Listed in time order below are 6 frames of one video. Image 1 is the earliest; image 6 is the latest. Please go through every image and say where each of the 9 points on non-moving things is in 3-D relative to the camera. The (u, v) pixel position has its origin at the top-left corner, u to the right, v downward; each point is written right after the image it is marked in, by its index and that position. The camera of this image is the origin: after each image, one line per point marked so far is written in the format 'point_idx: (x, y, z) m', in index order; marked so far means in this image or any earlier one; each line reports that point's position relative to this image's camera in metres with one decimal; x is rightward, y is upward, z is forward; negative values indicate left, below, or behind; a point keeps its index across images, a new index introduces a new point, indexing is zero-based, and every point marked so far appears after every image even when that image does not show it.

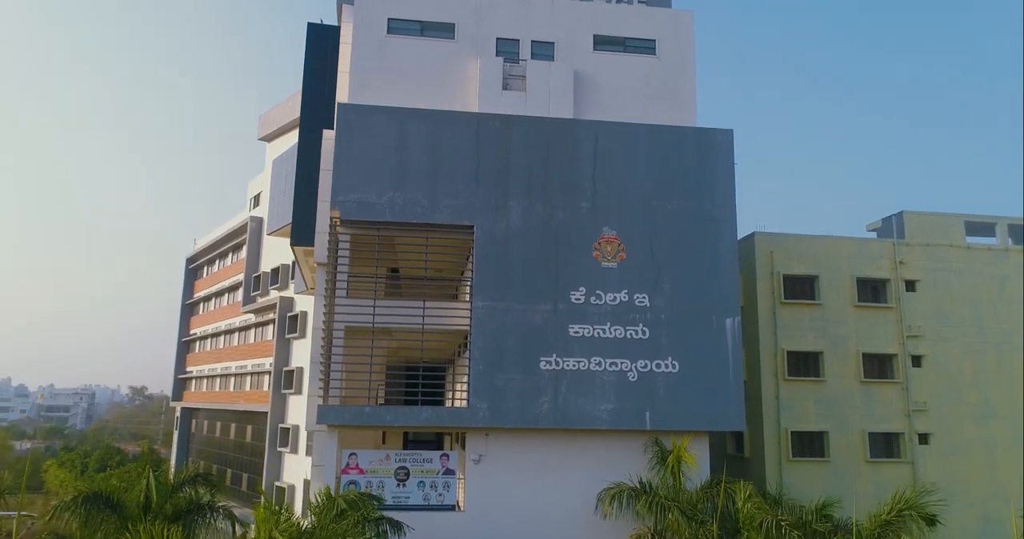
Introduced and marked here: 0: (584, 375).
0: (+1.7, -2.4, +15.5) m
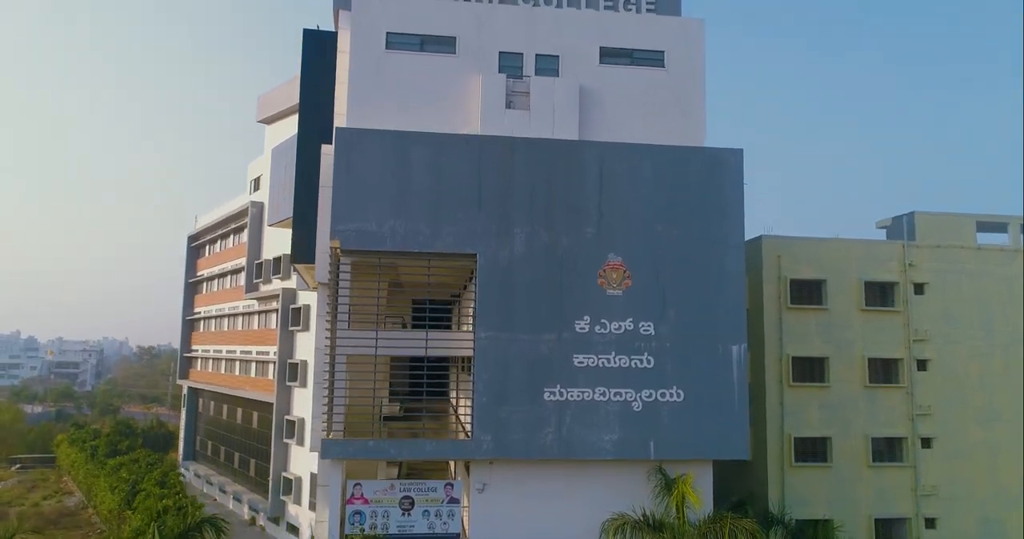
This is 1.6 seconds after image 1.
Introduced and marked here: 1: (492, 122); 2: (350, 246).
0: (+1.8, -3.1, +15.5) m
1: (-0.5, +3.6, +16.4) m
2: (-3.7, +0.5, +15.2) m
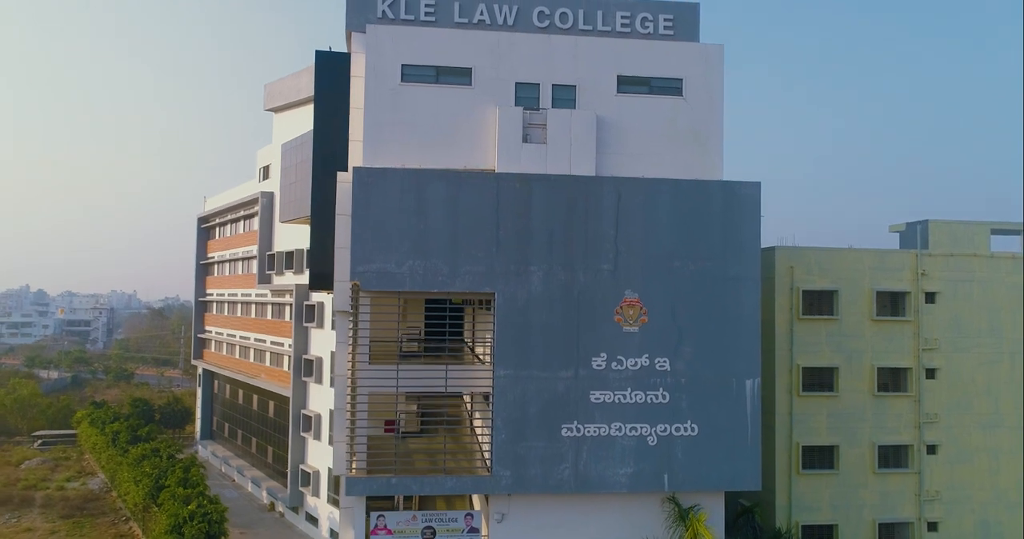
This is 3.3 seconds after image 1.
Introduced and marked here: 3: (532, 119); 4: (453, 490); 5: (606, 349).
0: (+2.2, -4.0, +15.8) m
1: (-0.1, +2.8, +16.4) m
2: (-3.2, -0.4, +15.4) m
3: (+0.5, +3.7, +16.7) m
4: (-1.4, -5.1, +15.4) m
5: (+2.2, -1.9, +16.0) m
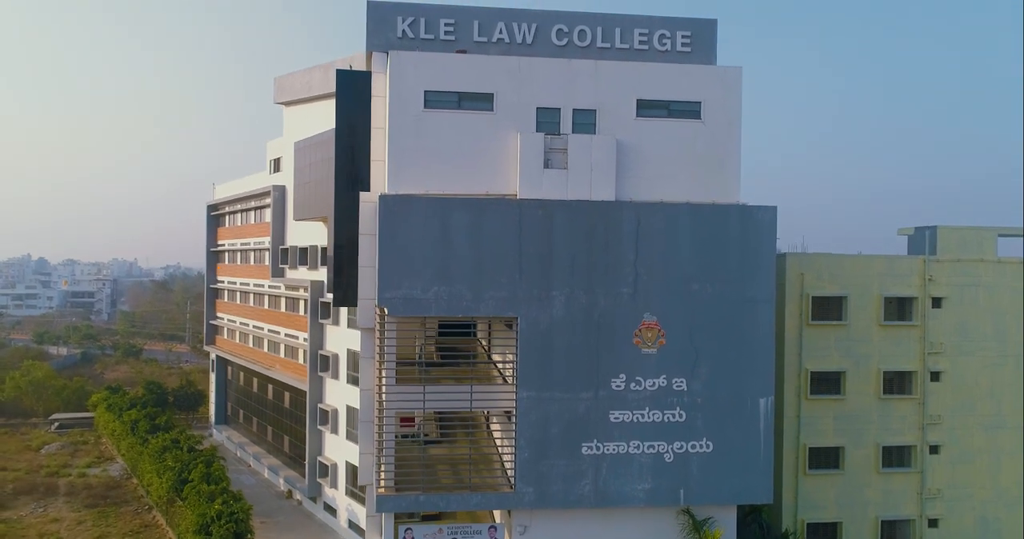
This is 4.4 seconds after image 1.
0: (+2.7, -4.6, +16.5) m
1: (+0.5, +2.2, +16.7) m
2: (-2.7, -1.0, +15.8) m
3: (+1.0, +3.2, +16.9) m
4: (-0.8, -5.7, +16.1) m
5: (+2.8, -2.5, +16.5) m
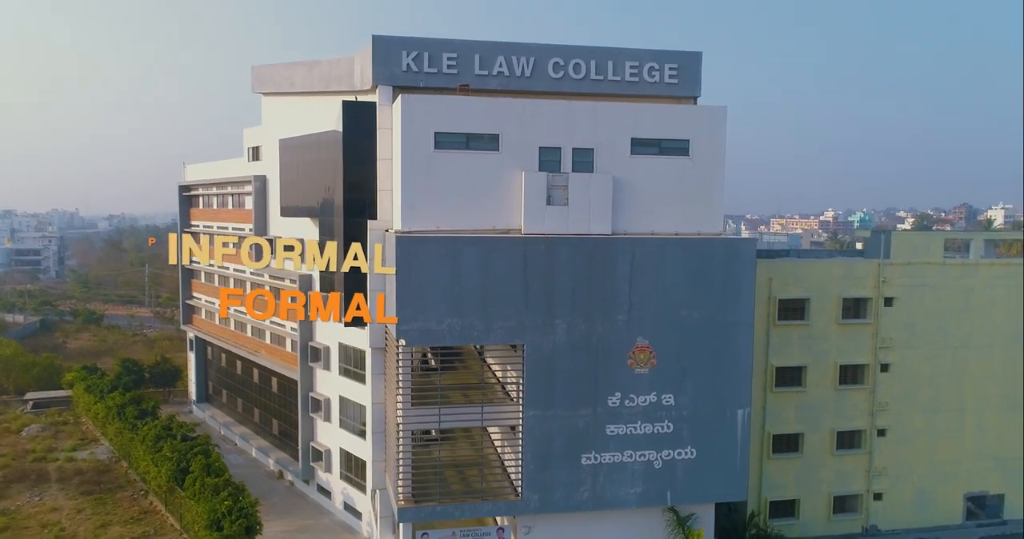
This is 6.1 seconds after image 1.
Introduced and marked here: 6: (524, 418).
0: (+2.9, -5.4, +18.4) m
1: (+0.6, +1.4, +18.0) m
2: (-2.5, -1.9, +17.2) m
3: (+1.1, +2.4, +18.2) m
4: (-0.6, -6.5, +17.9) m
5: (+2.9, -3.2, +18.3) m
6: (+0.3, -4.0, +17.9) m
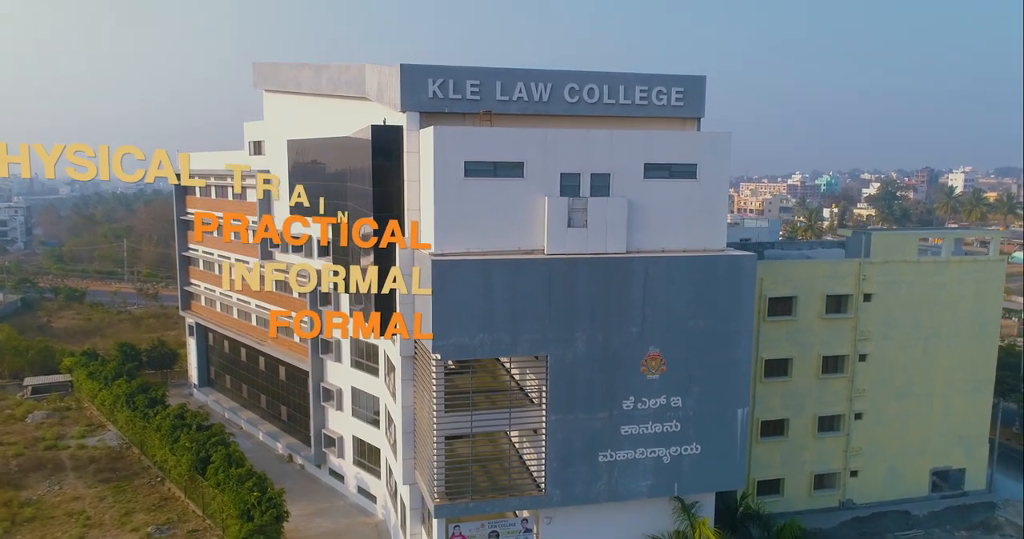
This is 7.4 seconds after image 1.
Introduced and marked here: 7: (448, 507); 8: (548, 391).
0: (+3.6, -5.8, +20.4) m
1: (+1.3, +0.9, +19.5) m
2: (-1.8, -2.5, +18.8) m
3: (+1.8, +1.9, +19.7) m
4: (+0.1, -7.0, +19.8) m
5: (+3.6, -3.7, +20.2) m
6: (+1.0, -4.5, +19.7) m
7: (-1.9, -6.9, +19.5) m
8: (+1.0, -3.6, +19.6) m
